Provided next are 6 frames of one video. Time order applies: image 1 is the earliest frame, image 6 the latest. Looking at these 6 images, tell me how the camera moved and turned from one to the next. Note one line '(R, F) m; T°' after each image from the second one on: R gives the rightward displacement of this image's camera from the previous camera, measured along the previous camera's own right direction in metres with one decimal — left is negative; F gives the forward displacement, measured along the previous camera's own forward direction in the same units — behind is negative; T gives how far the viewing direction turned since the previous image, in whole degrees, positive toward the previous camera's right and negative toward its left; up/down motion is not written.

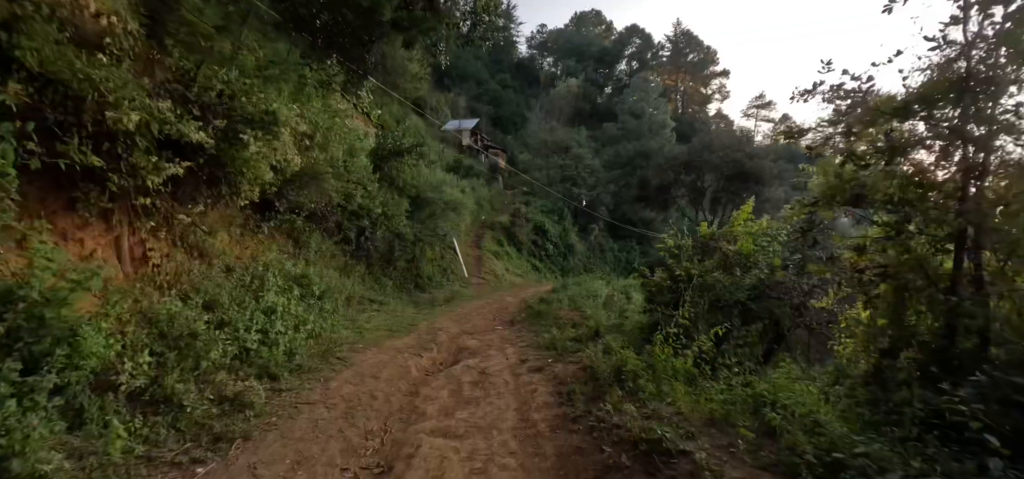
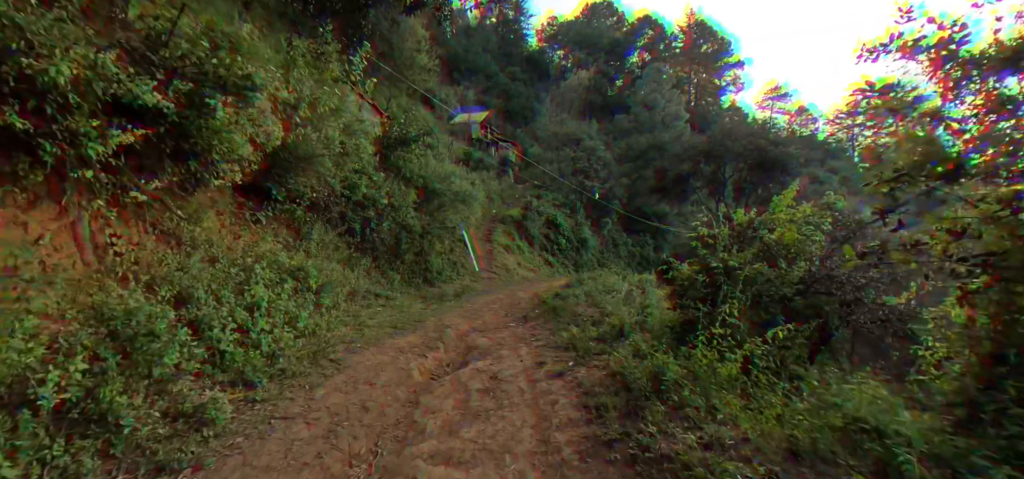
(-0.1, +0.9) m; -1°
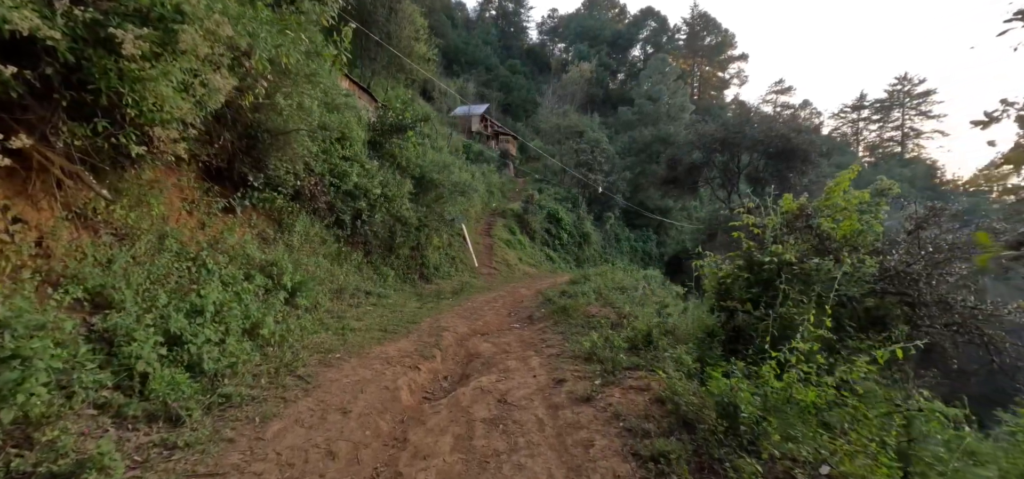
(-0.1, +1.3) m; 0°
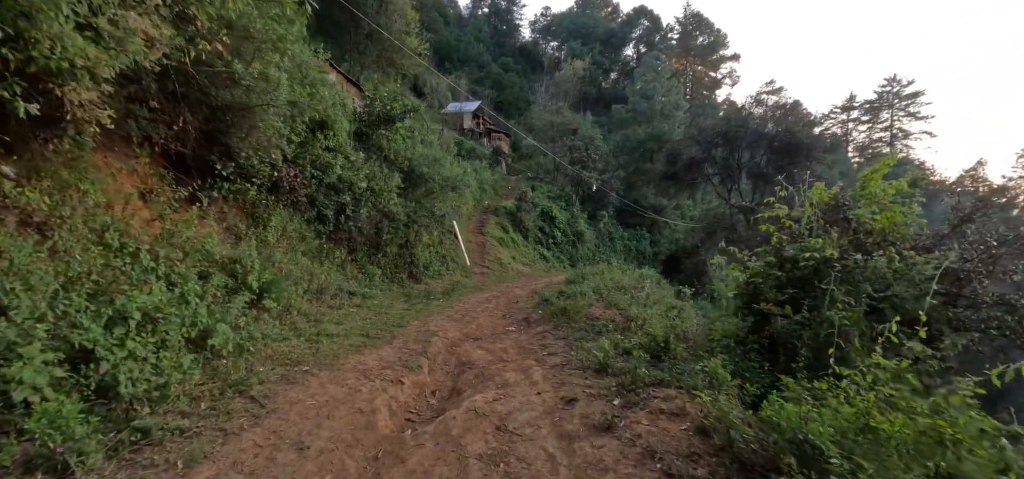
(-0.1, +0.9) m; +1°
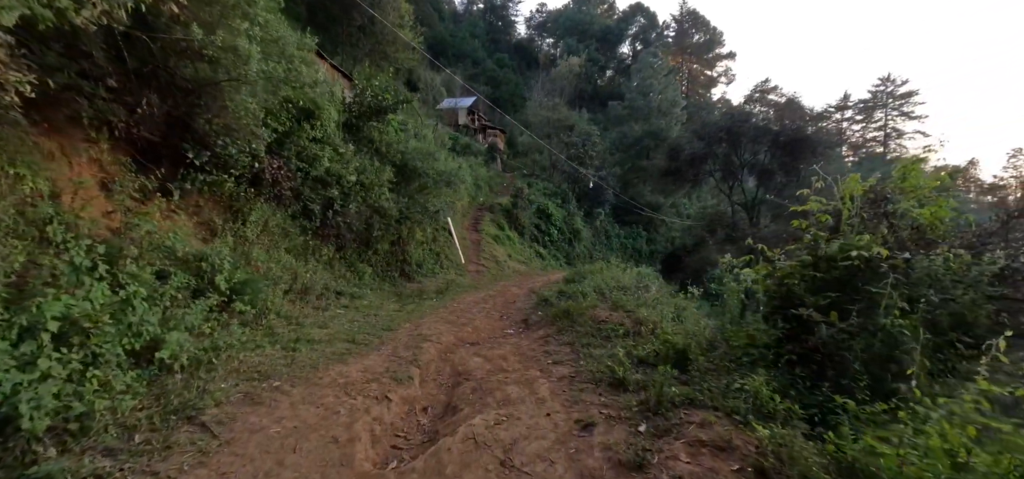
(-0.1, +0.7) m; +1°
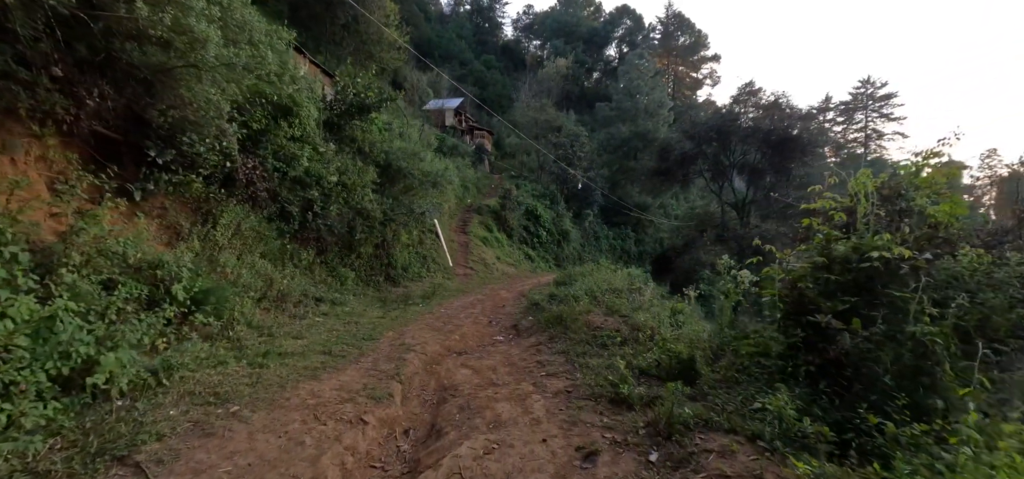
(0.0, +0.5) m; +1°
